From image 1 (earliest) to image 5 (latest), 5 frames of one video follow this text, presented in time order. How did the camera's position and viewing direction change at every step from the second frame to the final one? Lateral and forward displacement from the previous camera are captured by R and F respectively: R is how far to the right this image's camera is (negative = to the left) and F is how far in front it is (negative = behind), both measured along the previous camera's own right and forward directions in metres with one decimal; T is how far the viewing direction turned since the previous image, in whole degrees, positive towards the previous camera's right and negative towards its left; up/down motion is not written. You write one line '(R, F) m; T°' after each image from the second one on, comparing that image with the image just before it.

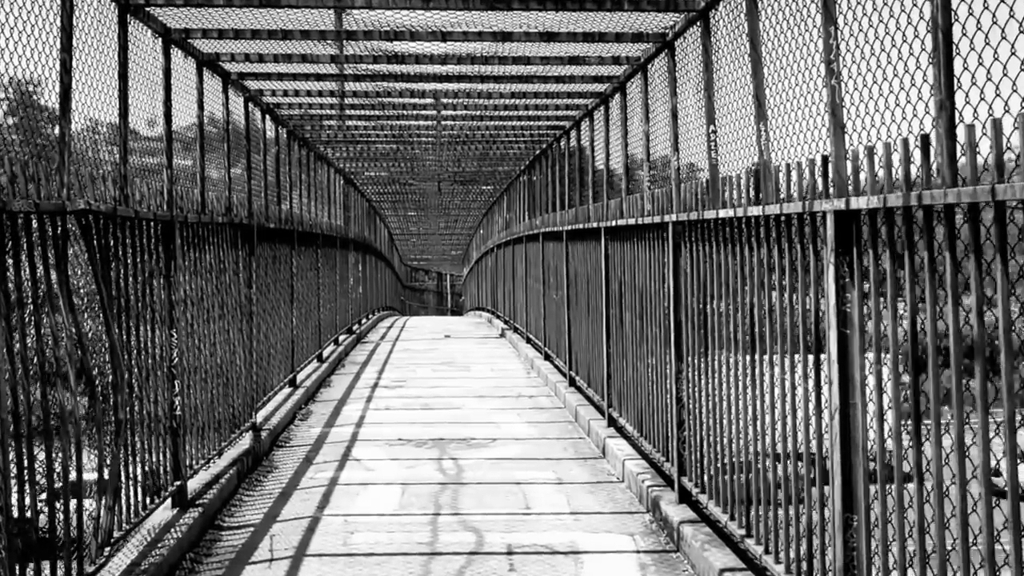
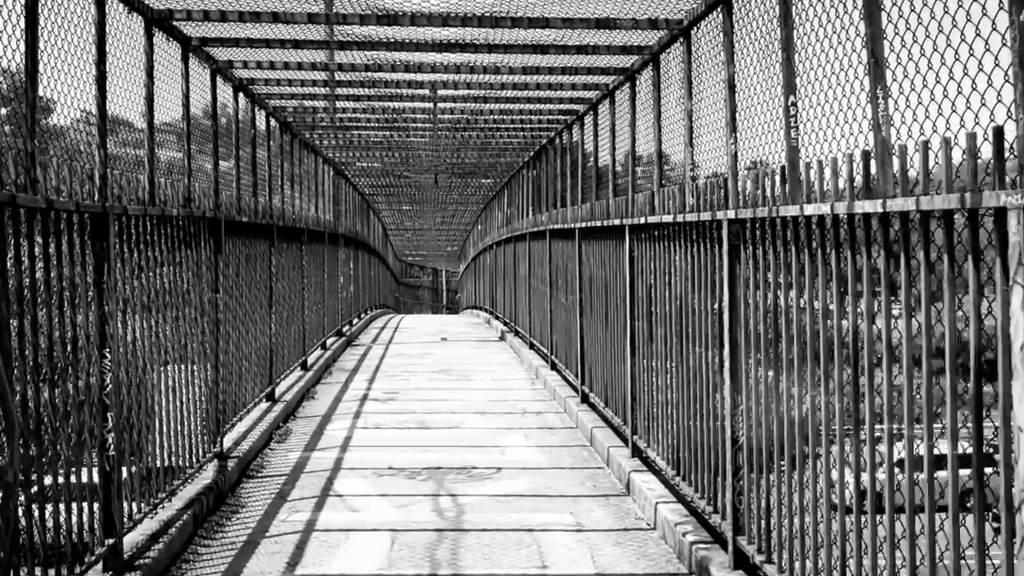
(-0.1, +1.0) m; 0°
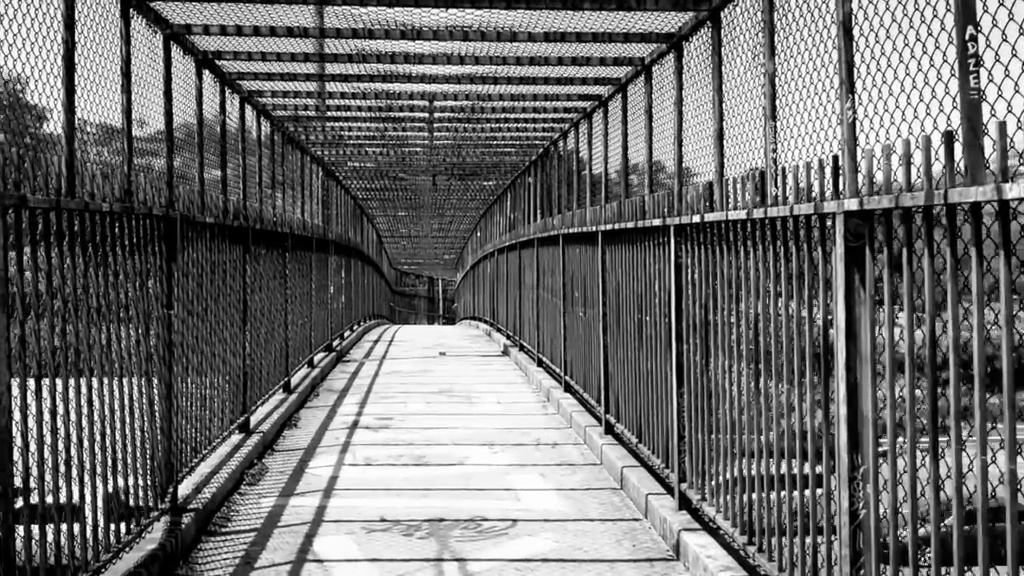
(-0.1, +0.5) m; 0°
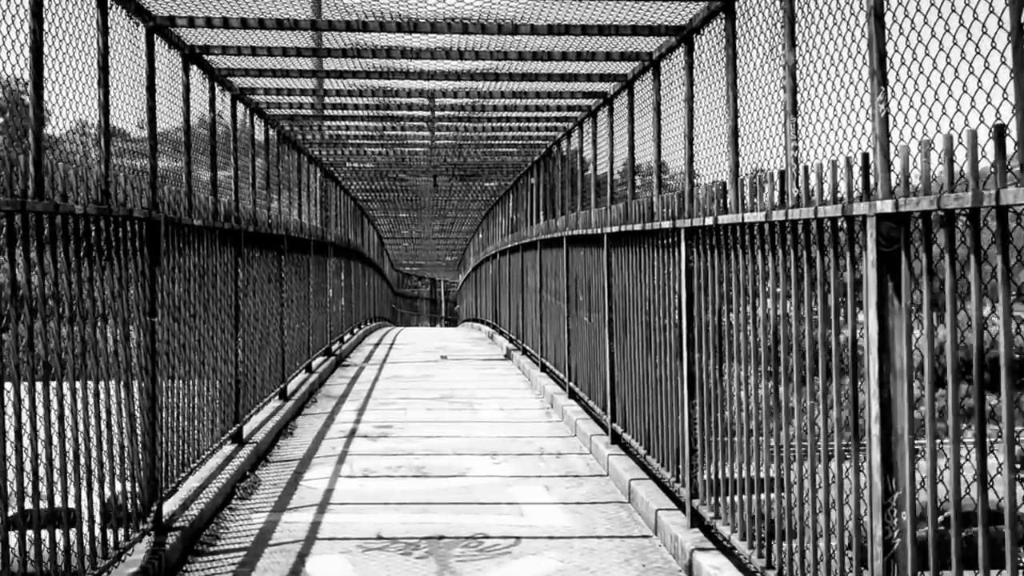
(+0.1, -1.2) m; 0°
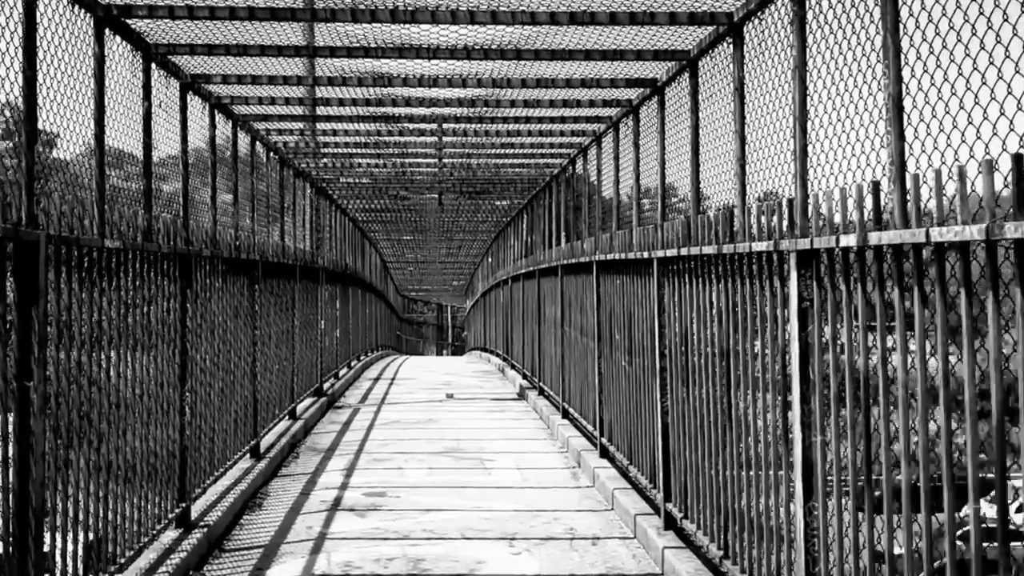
(-0.1, +1.6) m; 0°
